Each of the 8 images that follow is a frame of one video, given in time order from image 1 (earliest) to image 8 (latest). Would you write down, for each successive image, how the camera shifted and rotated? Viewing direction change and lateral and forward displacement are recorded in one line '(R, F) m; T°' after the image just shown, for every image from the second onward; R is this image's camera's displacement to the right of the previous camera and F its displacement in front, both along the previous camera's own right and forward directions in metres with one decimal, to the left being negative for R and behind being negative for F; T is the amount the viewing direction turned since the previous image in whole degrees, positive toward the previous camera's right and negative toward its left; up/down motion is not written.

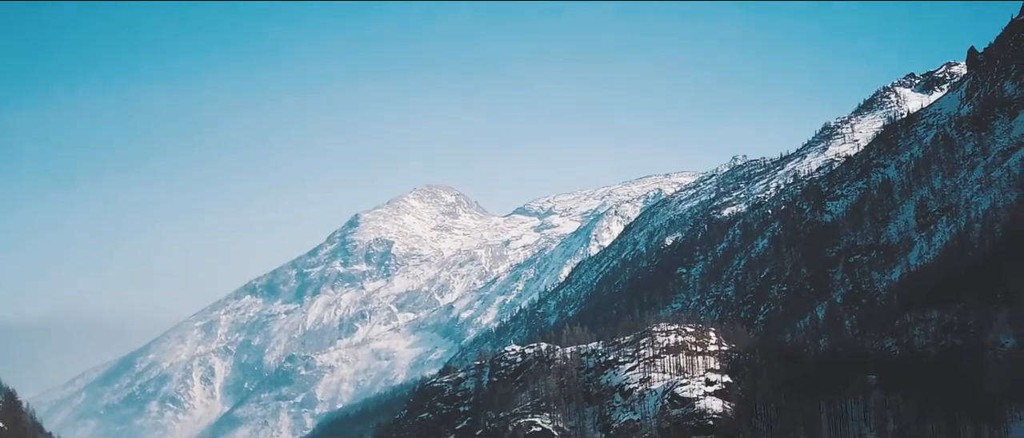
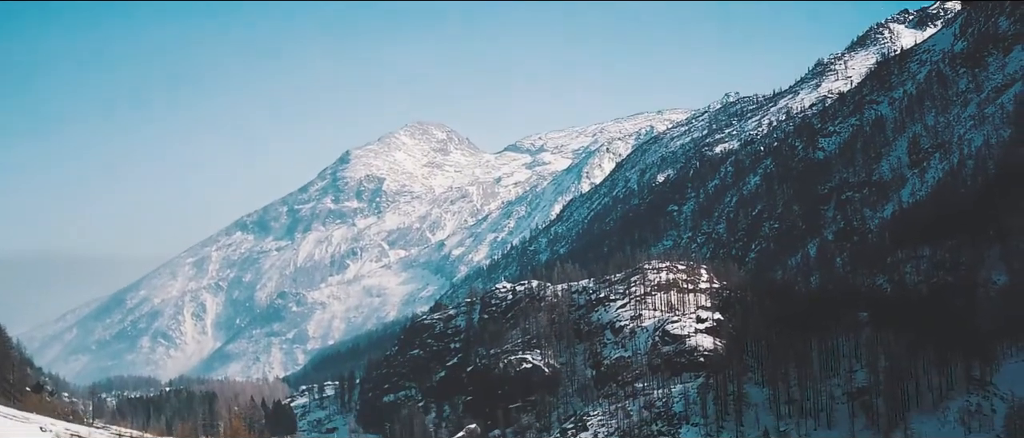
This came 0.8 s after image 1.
(0.0, +0.6) m; 0°
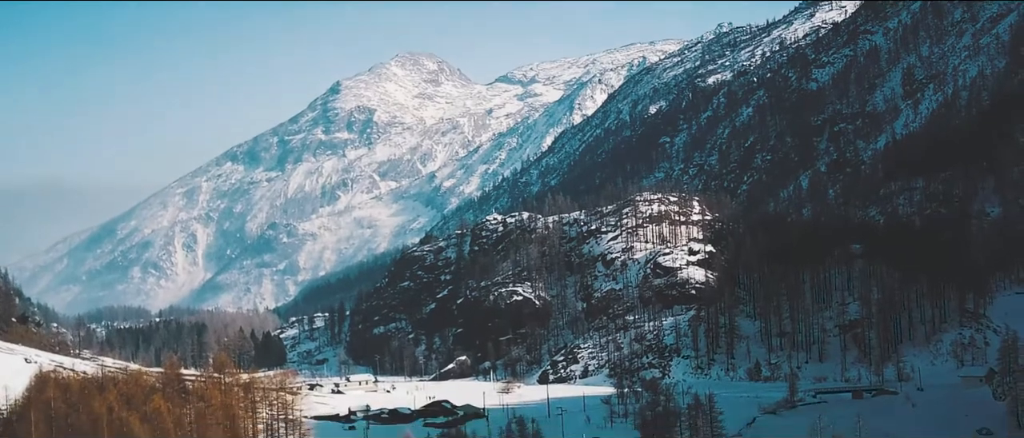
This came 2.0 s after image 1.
(+0.1, +1.0) m; 0°
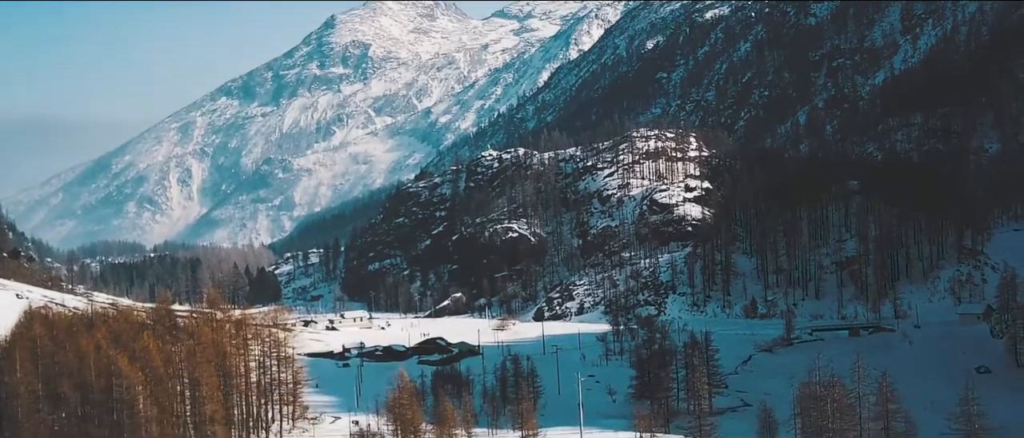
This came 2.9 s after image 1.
(0.0, +0.7) m; 0°
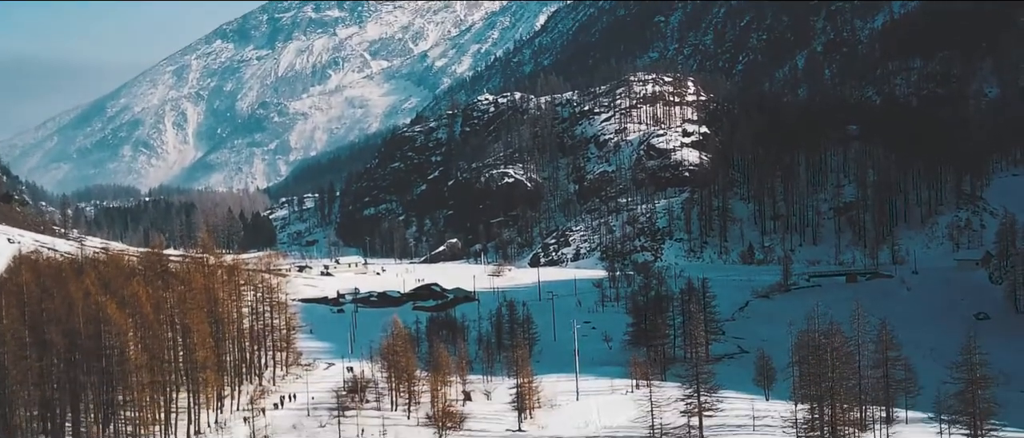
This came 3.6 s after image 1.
(0.0, +0.7) m; 0°
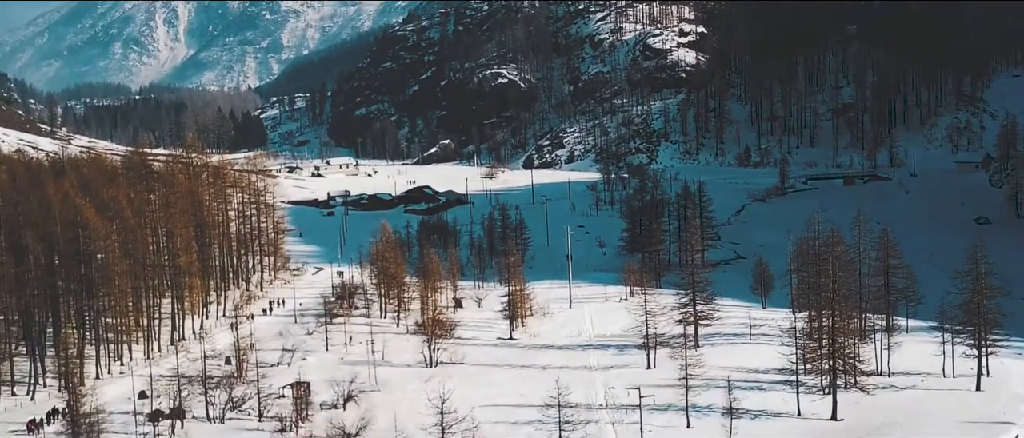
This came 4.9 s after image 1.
(+0.1, +1.3) m; 0°
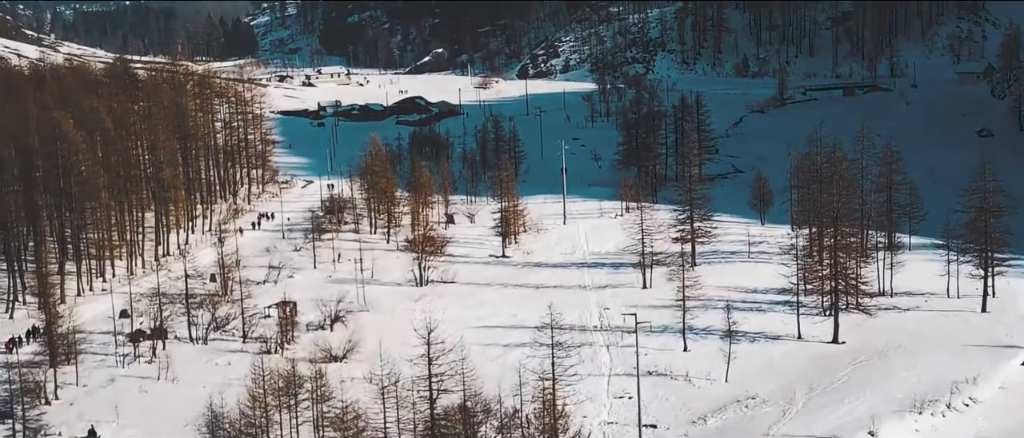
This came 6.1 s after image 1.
(+0.1, +1.2) m; 0°
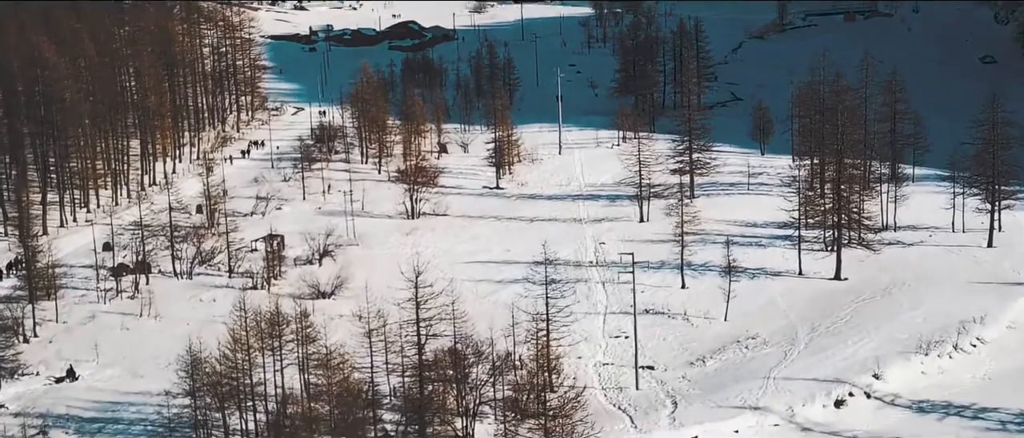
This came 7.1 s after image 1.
(+0.1, +1.0) m; 0°
